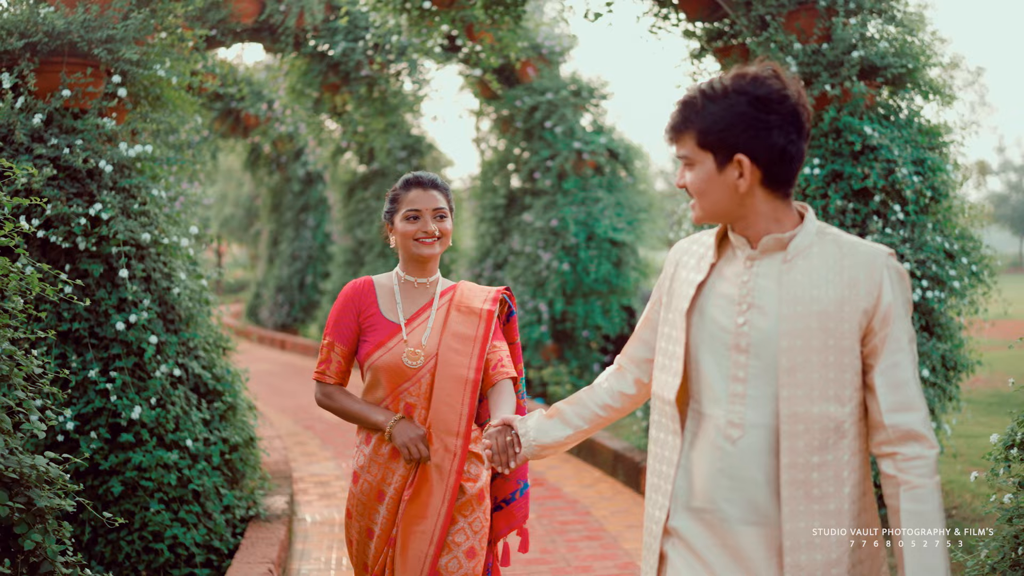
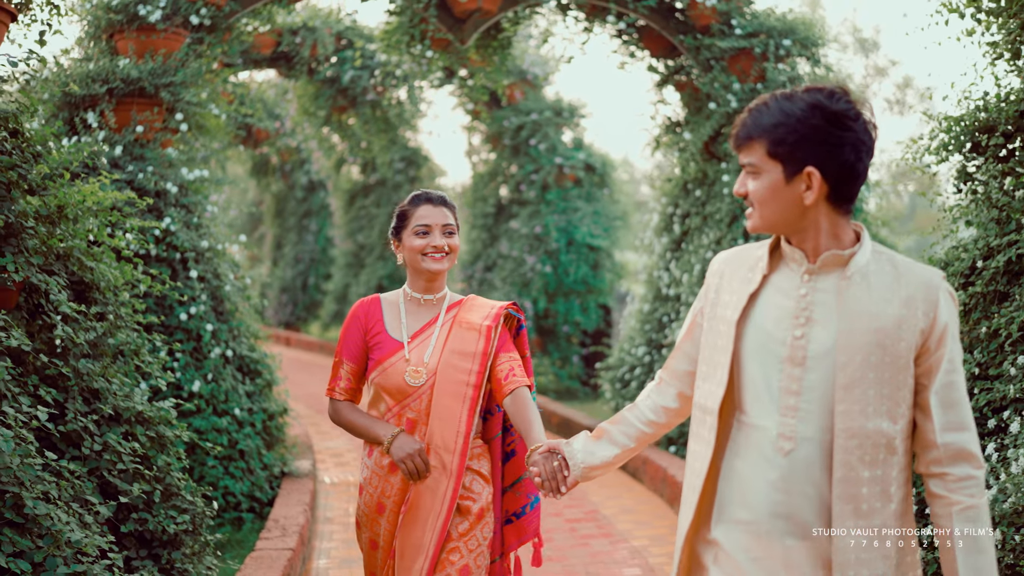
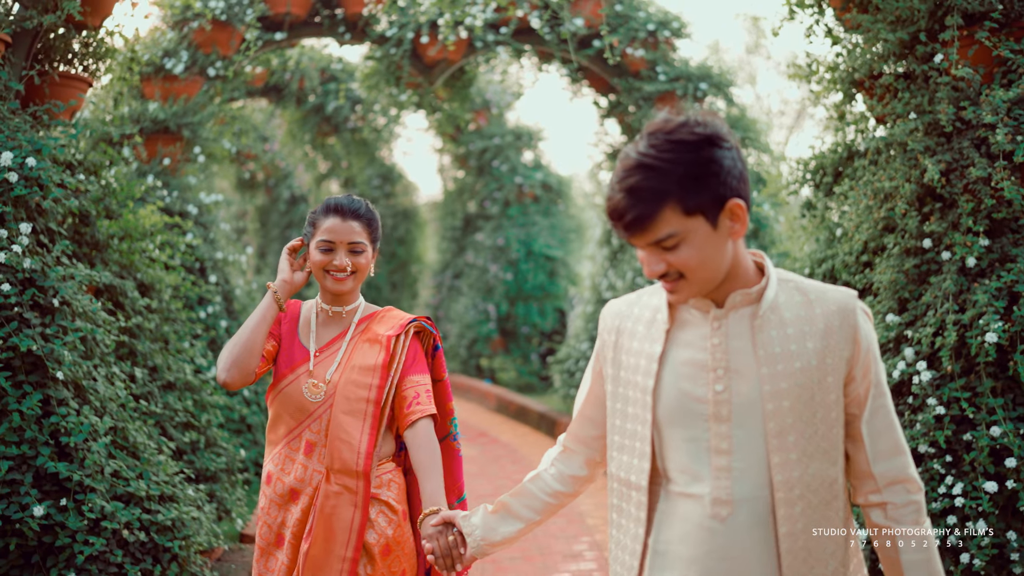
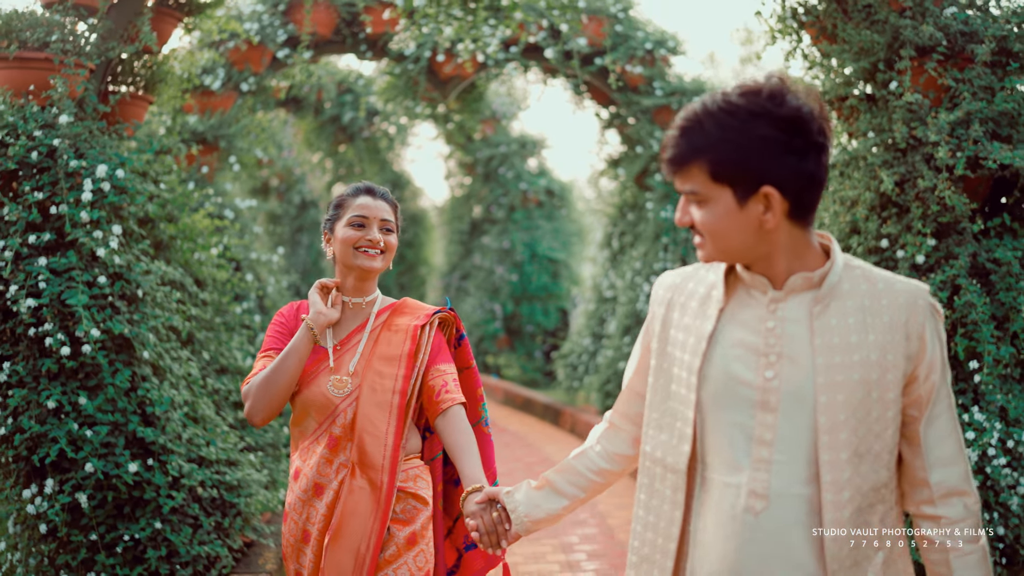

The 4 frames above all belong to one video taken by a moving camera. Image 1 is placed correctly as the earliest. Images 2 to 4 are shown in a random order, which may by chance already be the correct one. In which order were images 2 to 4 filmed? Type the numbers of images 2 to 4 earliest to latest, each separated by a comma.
2, 3, 4
